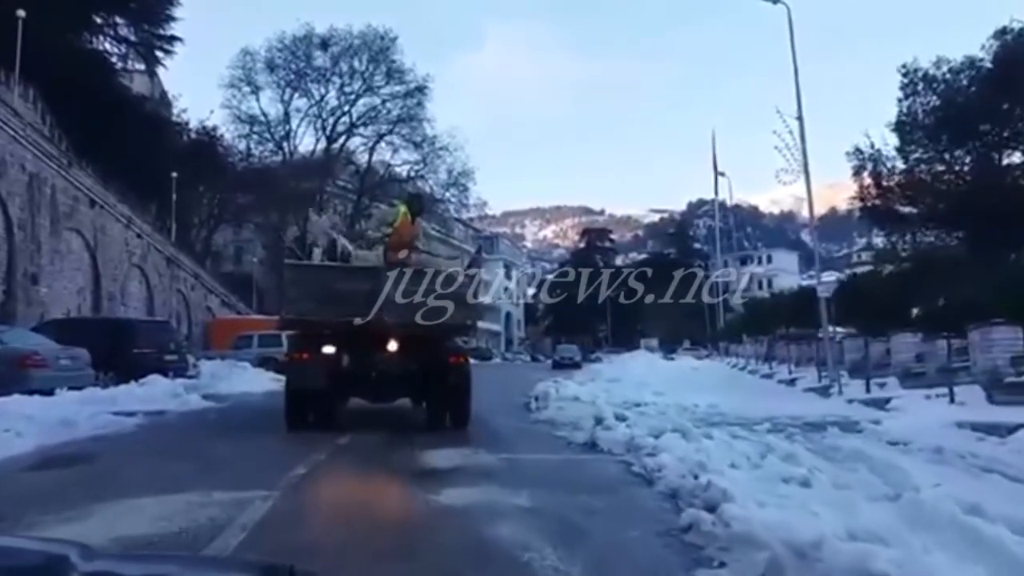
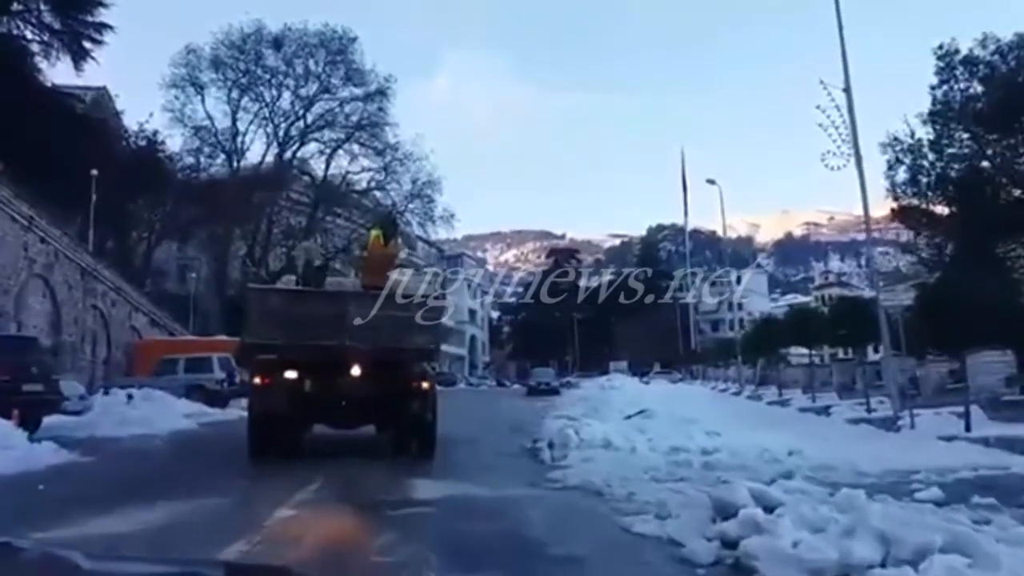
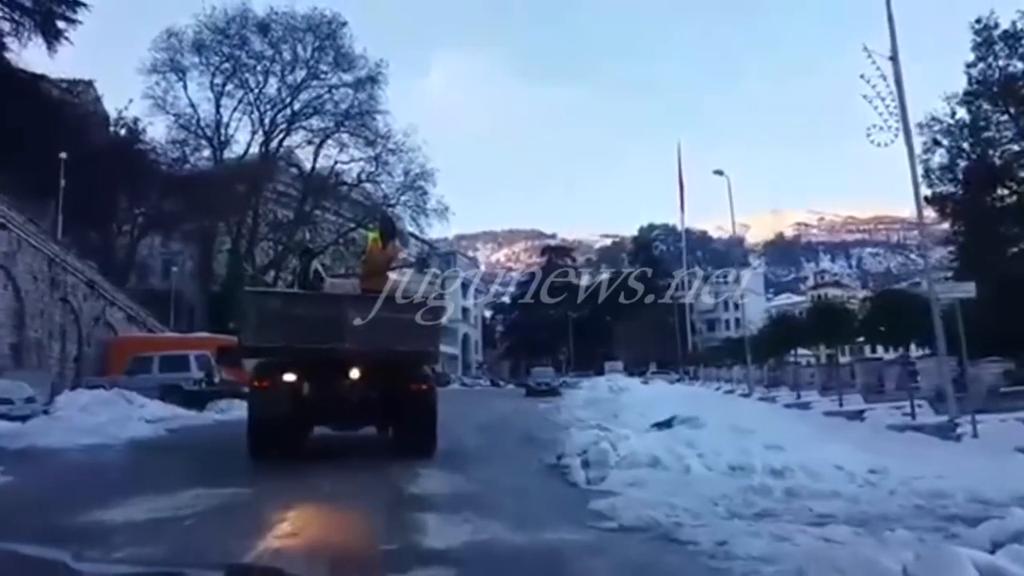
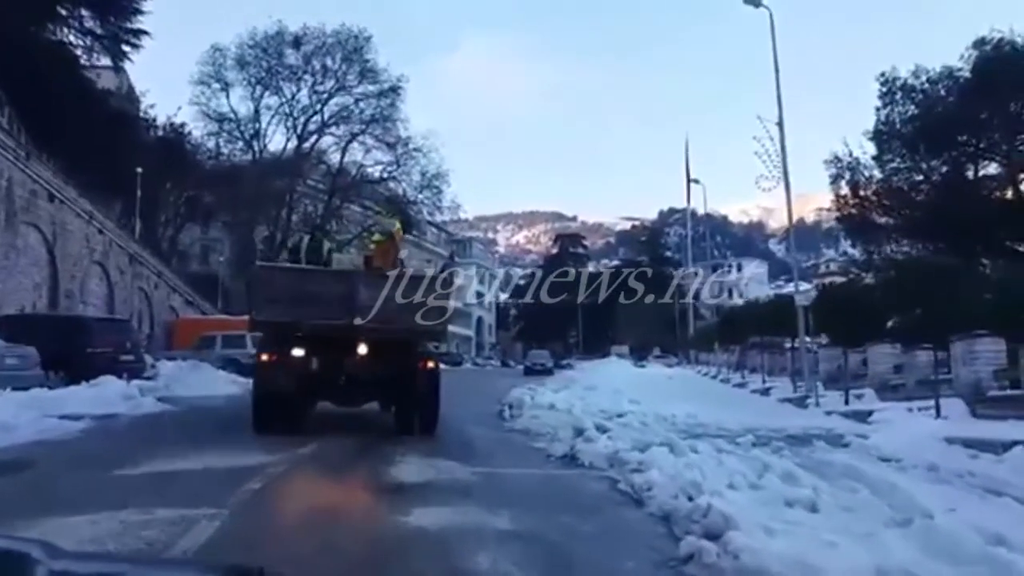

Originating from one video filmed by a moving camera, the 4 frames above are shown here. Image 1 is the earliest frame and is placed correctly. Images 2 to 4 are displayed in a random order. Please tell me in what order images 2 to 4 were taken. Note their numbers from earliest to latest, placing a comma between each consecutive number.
4, 2, 3
